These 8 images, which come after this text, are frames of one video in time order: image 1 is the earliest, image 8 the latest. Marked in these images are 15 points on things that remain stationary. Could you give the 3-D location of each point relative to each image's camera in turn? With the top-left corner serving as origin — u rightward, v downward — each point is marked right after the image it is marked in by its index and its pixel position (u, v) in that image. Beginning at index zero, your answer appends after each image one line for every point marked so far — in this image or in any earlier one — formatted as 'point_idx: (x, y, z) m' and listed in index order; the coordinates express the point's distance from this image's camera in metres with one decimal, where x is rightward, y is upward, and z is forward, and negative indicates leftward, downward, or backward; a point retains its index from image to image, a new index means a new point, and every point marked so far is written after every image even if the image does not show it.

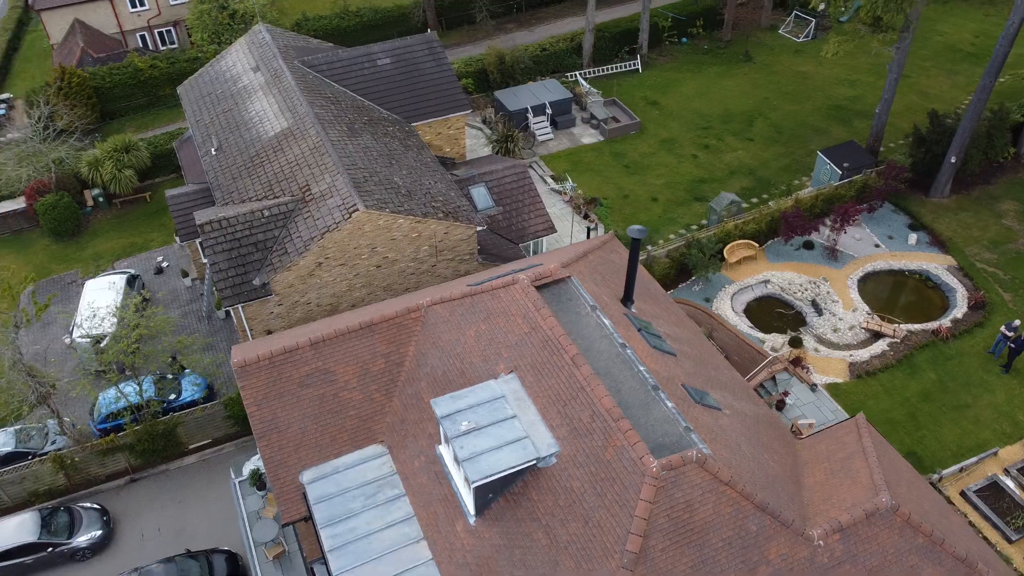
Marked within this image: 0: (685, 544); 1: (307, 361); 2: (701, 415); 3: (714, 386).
0: (+2.7, -3.9, +12.5) m
1: (-4.1, -1.5, +16.1) m
2: (+3.4, -2.3, +14.4) m
3: (+4.0, -2.0, +16.2) m
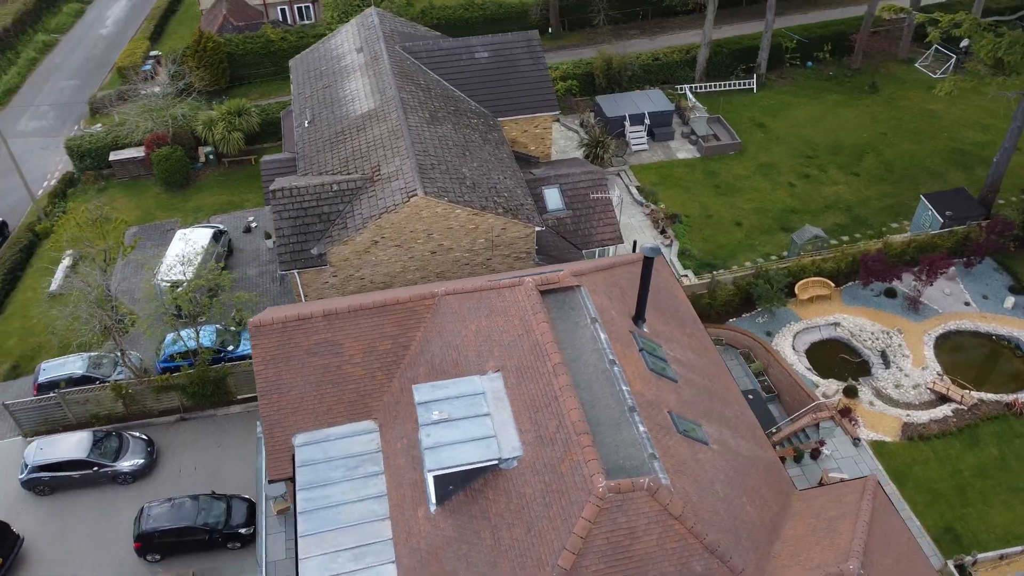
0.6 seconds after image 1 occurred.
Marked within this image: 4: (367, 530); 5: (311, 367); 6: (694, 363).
0: (+1.6, -4.3, +12.2) m
1: (-4.0, -0.9, +16.8) m
2: (+2.9, -2.7, +14.0) m
3: (+3.8, -2.6, +15.7) m
4: (-2.7, -4.4, +14.9) m
5: (-4.1, -1.6, +16.7) m
6: (+3.9, -1.6, +17.4) m
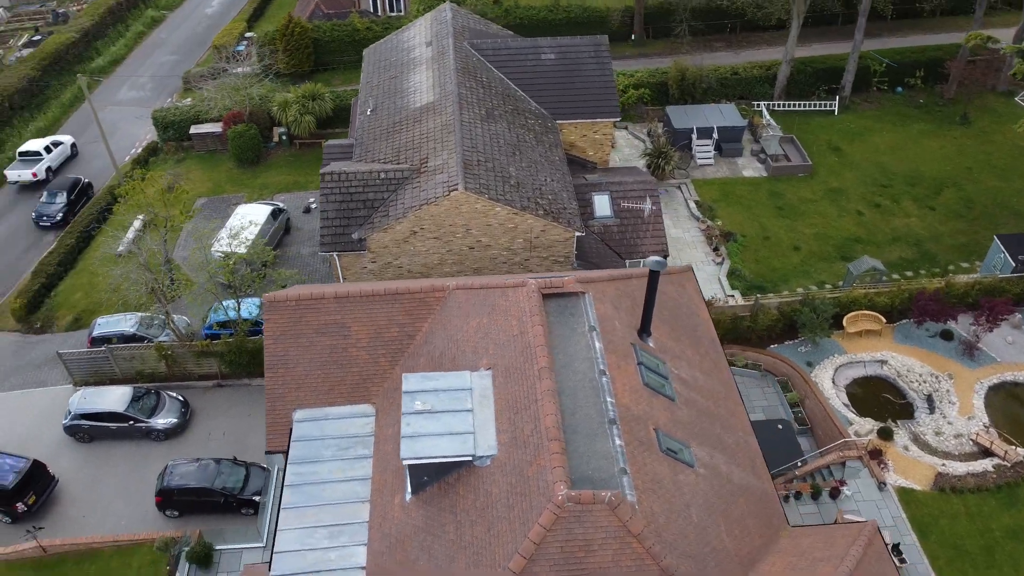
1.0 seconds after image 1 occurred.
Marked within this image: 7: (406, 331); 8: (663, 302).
0: (+0.9, -4.4, +12.1) m
1: (-3.9, -0.5, +17.2) m
2: (+2.4, -3.0, +13.7) m
3: (+3.6, -2.9, +15.3) m
4: (-3.1, -4.2, +15.2) m
5: (-4.1, -1.2, +17.1) m
6: (+3.9, -2.0, +16.9) m
7: (-2.3, -0.9, +17.2) m
8: (+3.4, -0.3, +18.3) m
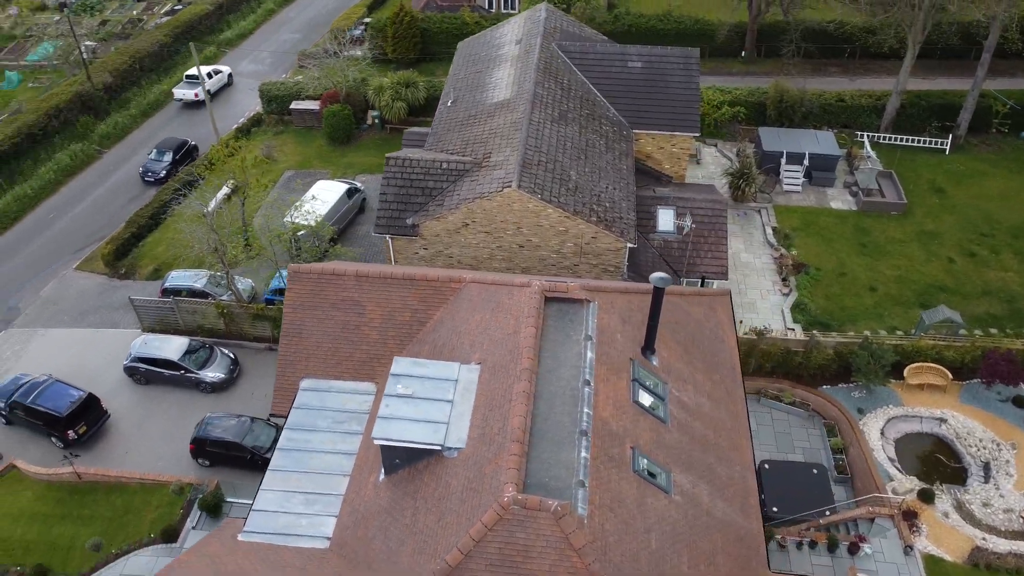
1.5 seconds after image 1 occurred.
0: (-0.1, -4.4, +11.9) m
1: (-3.6, 0.0, +17.7) m
2: (+1.8, -3.2, +13.3) m
3: (+3.2, -3.3, +14.8) m
4: (-3.6, -3.7, +15.6) m
5: (-3.9, -0.7, +17.7) m
6: (+3.9, -2.5, +16.4) m
7: (-2.0, -0.6, +17.5) m
8: (+3.8, -0.8, +17.8) m
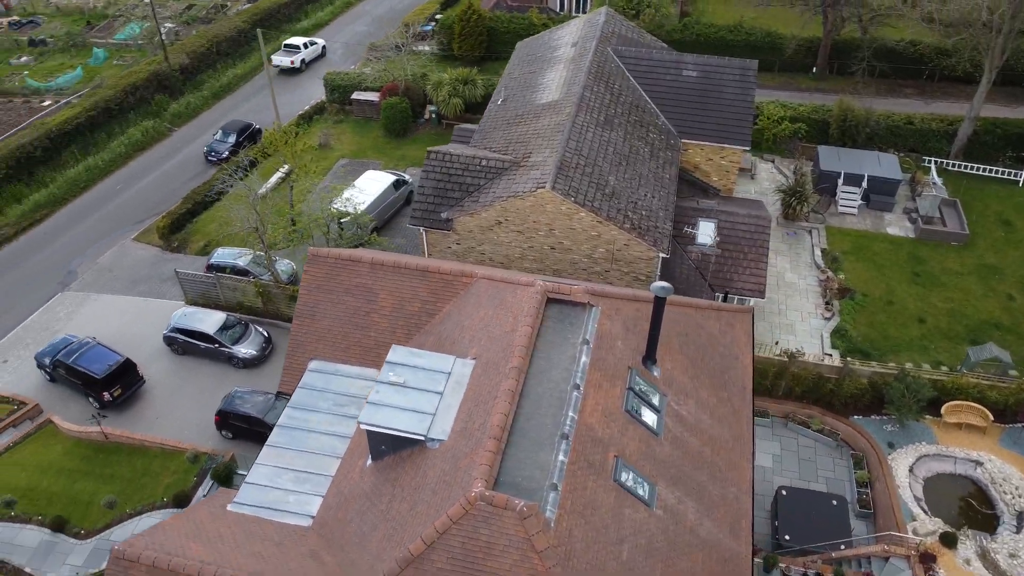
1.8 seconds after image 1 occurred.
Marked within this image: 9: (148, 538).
0: (-0.7, -4.3, +11.9) m
1: (-3.3, +0.3, +17.9) m
2: (+1.4, -3.3, +13.2) m
3: (+2.9, -3.5, +14.4) m
4: (-3.8, -3.4, +15.9) m
5: (-3.7, -0.4, +17.9) m
6: (+3.8, -2.7, +16.0) m
7: (-1.9, -0.4, +17.6) m
8: (+4.0, -1.0, +17.4) m
9: (-6.0, -4.2, +13.4) m
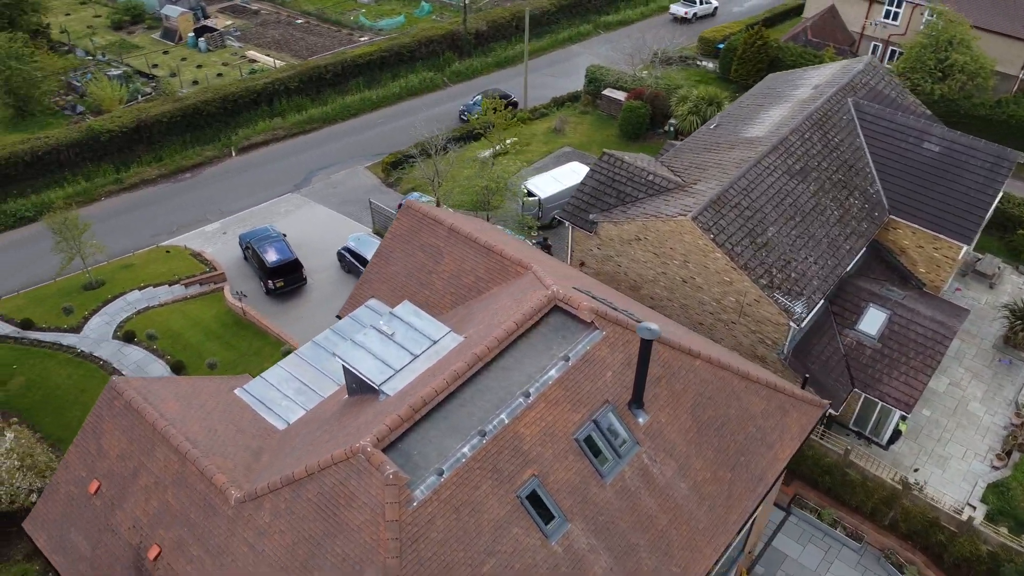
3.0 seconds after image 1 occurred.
0: (-2.9, -3.5, +12.5) m
1: (-1.7, +1.2, +18.8) m
2: (-0.3, -3.3, +12.8) m
3: (+1.4, -4.1, +13.5) m
4: (-4.0, -2.0, +17.2) m
5: (-2.2, +0.7, +19.0) m
6: (+2.9, -3.7, +14.6) m
7: (-0.8, +0.1, +18.0) m
8: (+4.1, -2.3, +15.9) m
9: (-7.1, -1.9, +15.7) m
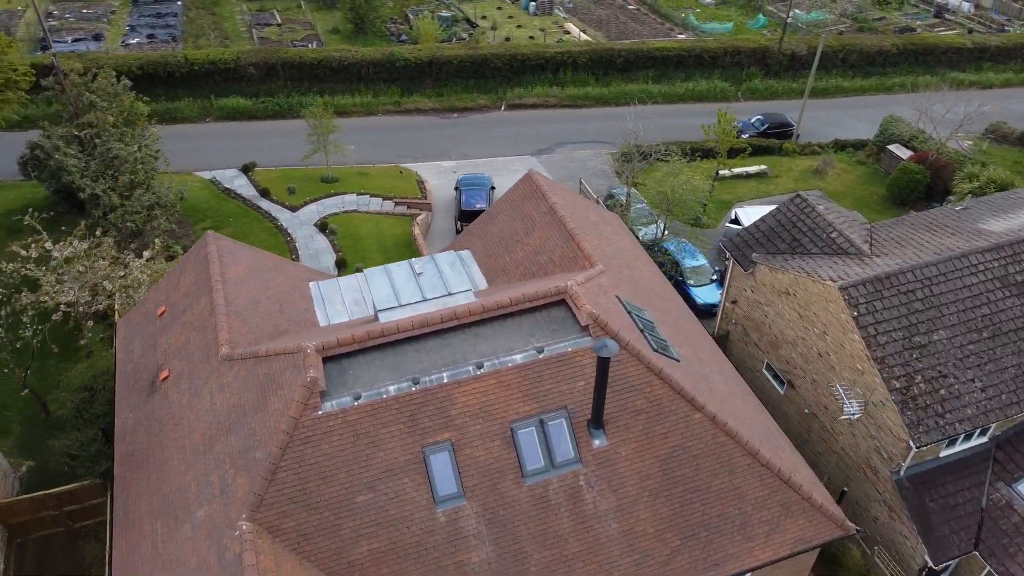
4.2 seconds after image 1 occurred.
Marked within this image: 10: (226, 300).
0: (-4.3, -1.8, +13.8) m
1: (+0.6, +1.8, +19.0) m
2: (-1.8, -2.5, +13.2) m
3: (-0.4, -3.8, +13.2) m
4: (-3.0, -0.3, +18.5) m
5: (0.0, +1.5, +19.3) m
6: (+1.5, -4.1, +13.7) m
7: (+0.8, +0.5, +17.9) m
8: (+3.4, -3.2, +14.3) m
9: (-6.2, +0.9, +18.3) m
10: (-5.8, -0.2, +16.3) m
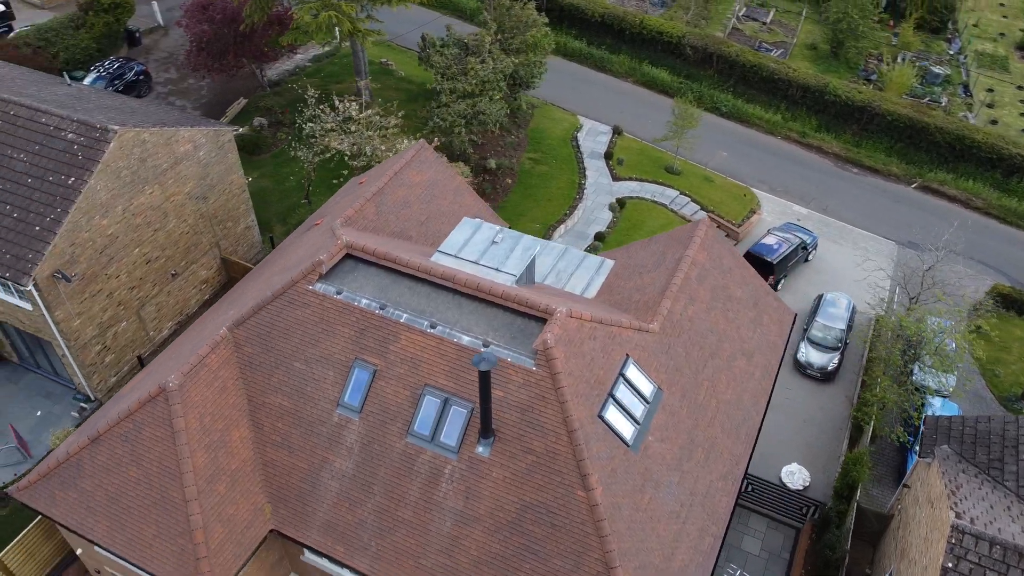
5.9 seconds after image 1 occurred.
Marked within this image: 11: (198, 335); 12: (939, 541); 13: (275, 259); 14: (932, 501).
0: (-4.3, +0.7, +17.1) m
1: (+3.7, +0.7, +18.2) m
2: (-3.2, -1.0, +15.3) m
3: (-2.8, -2.9, +14.9) m
4: (-0.2, +0.7, +20.1) m
5: (+3.3, +0.7, +18.9) m
6: (-1.4, -4.1, +14.3) m
7: (+2.6, -0.3, +17.5) m
8: (+0.8, -4.3, +13.6) m
9: (-1.9, +3.3, +21.3) m
10: (-3.2, +2.4, +19.7) m
11: (-6.7, -1.0, +17.2) m
12: (+8.3, -4.9, +15.9) m
13: (-5.7, +0.7, +19.5) m
14: (+9.0, -4.5, +17.3) m
